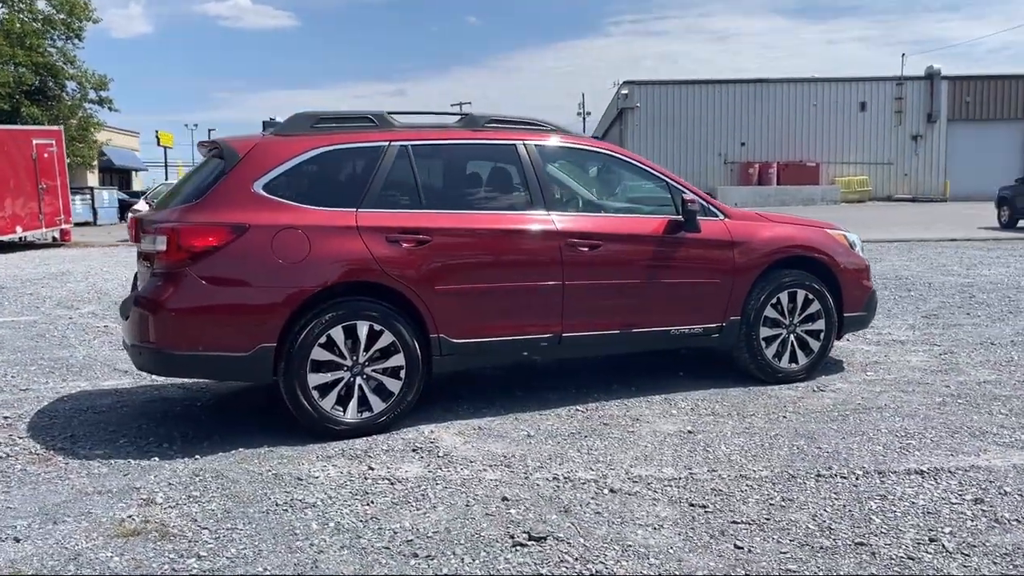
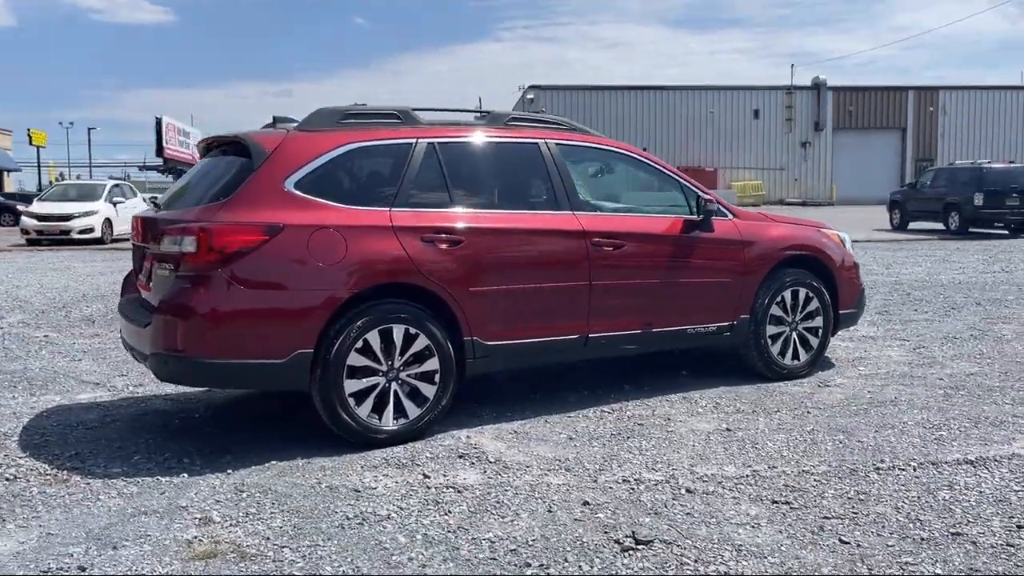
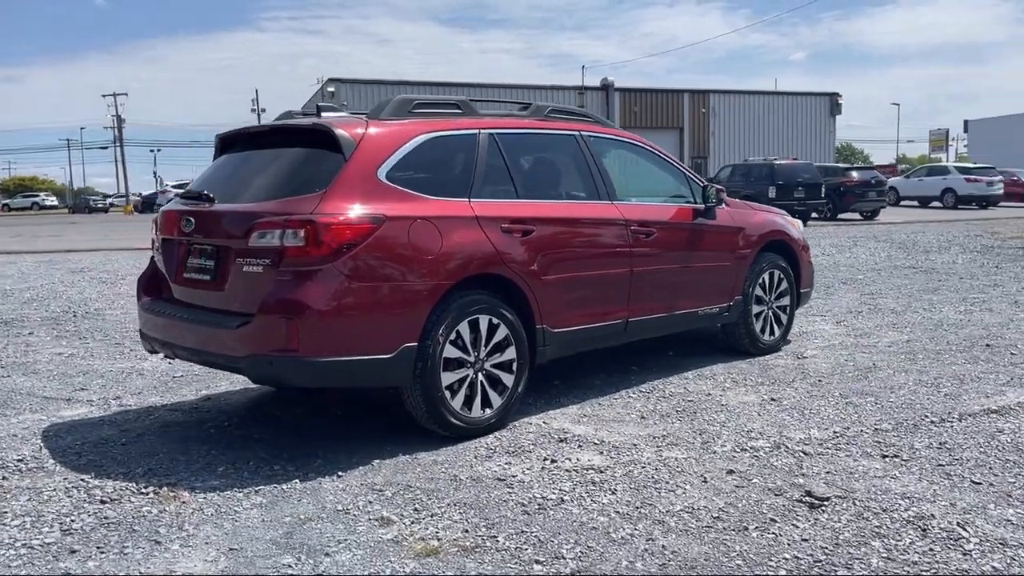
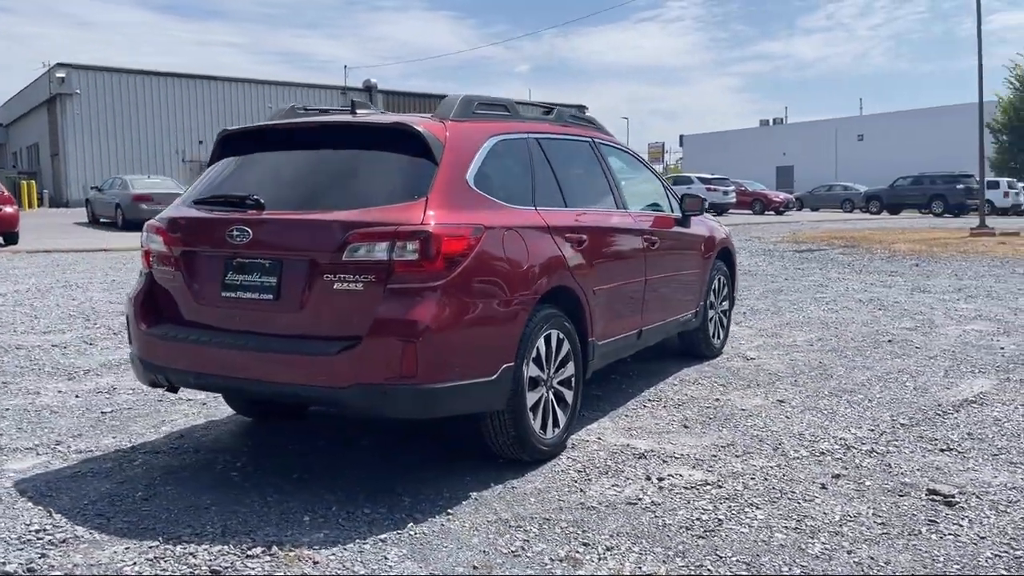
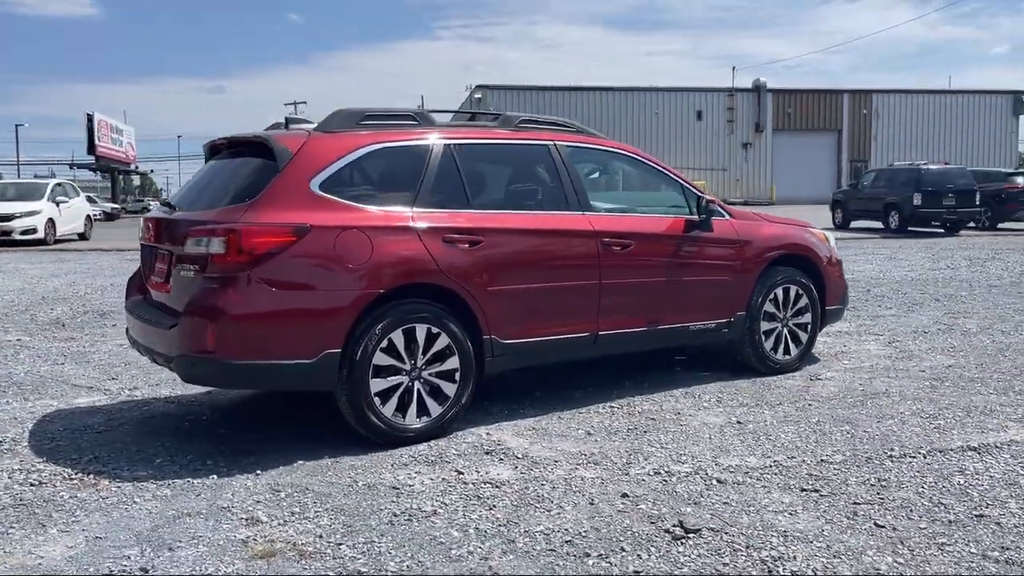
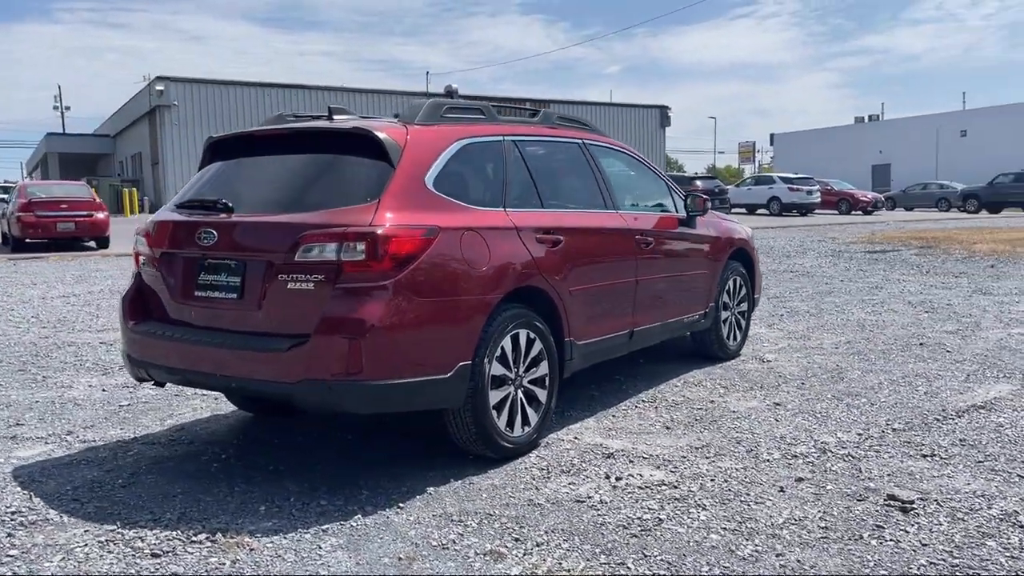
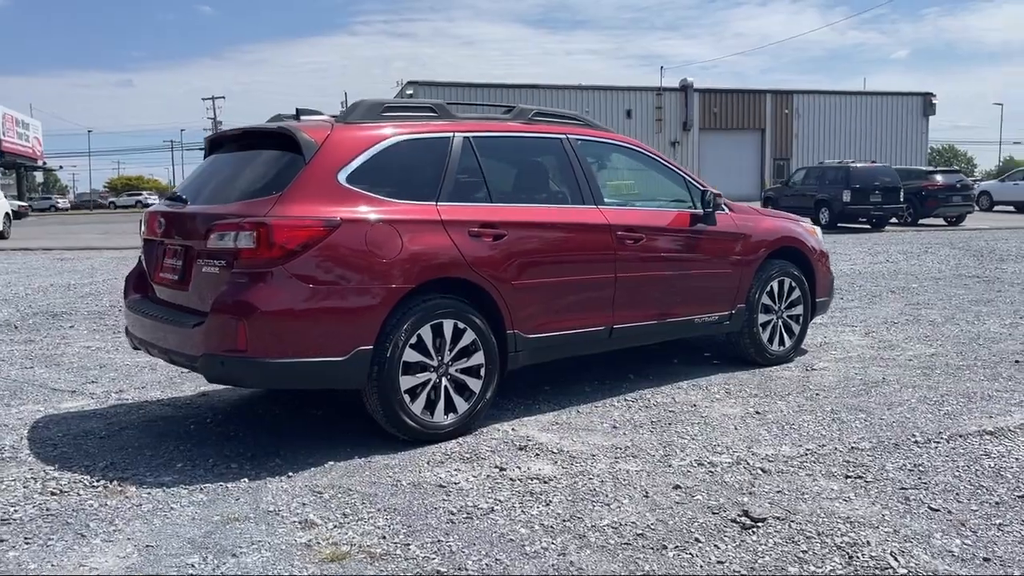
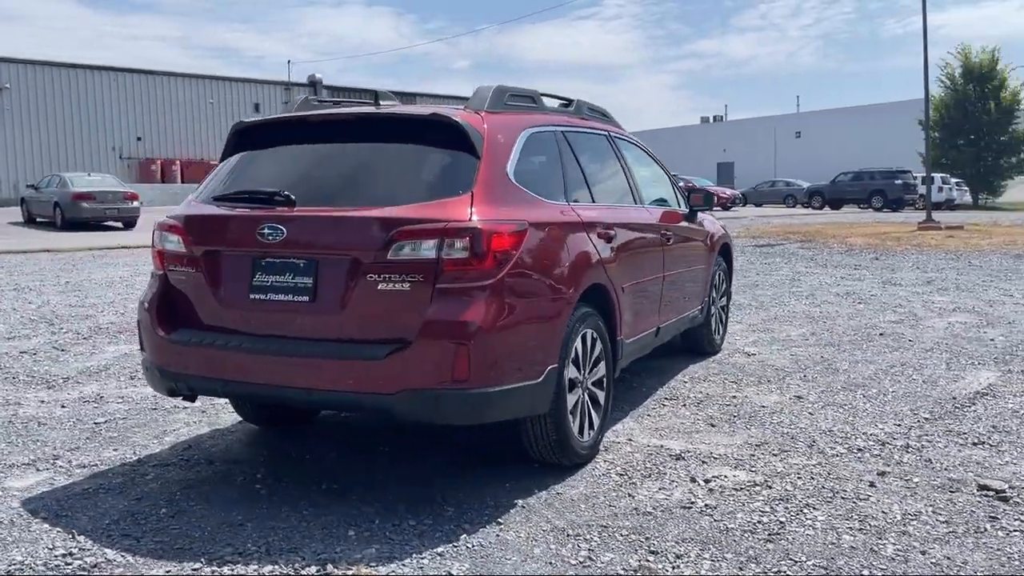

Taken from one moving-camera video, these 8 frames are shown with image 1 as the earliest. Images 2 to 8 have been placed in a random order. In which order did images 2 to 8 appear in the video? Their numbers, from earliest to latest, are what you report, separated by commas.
2, 5, 7, 3, 6, 4, 8
